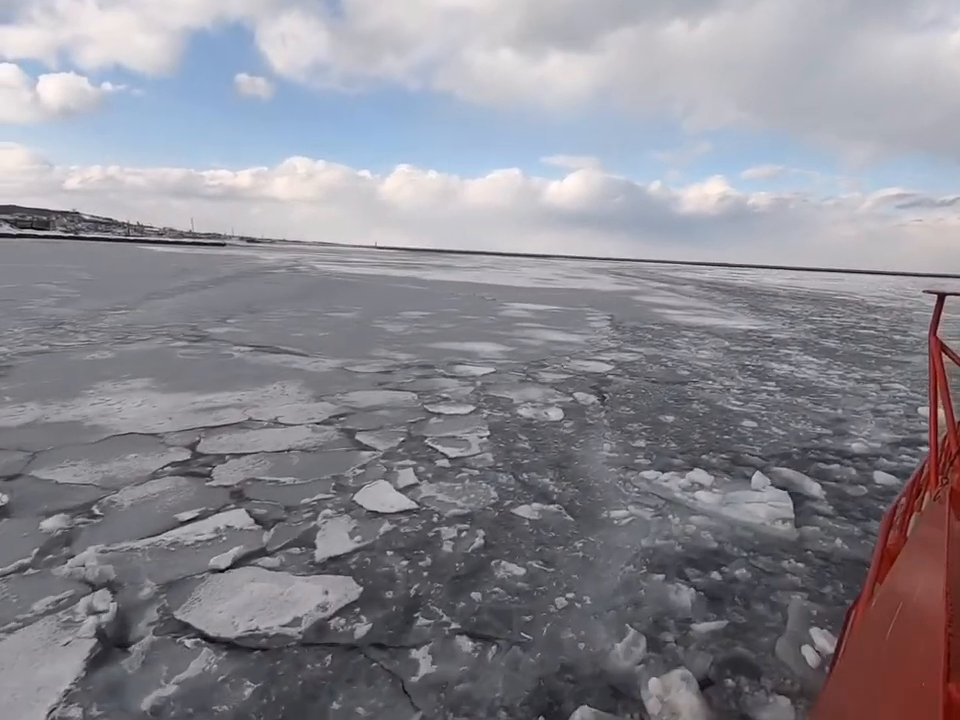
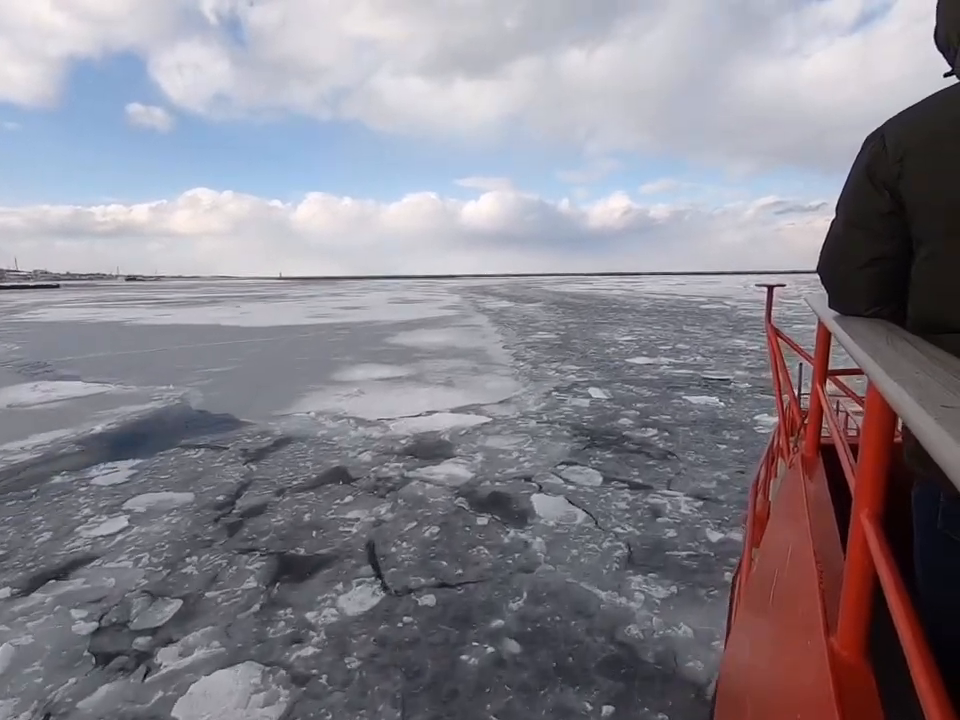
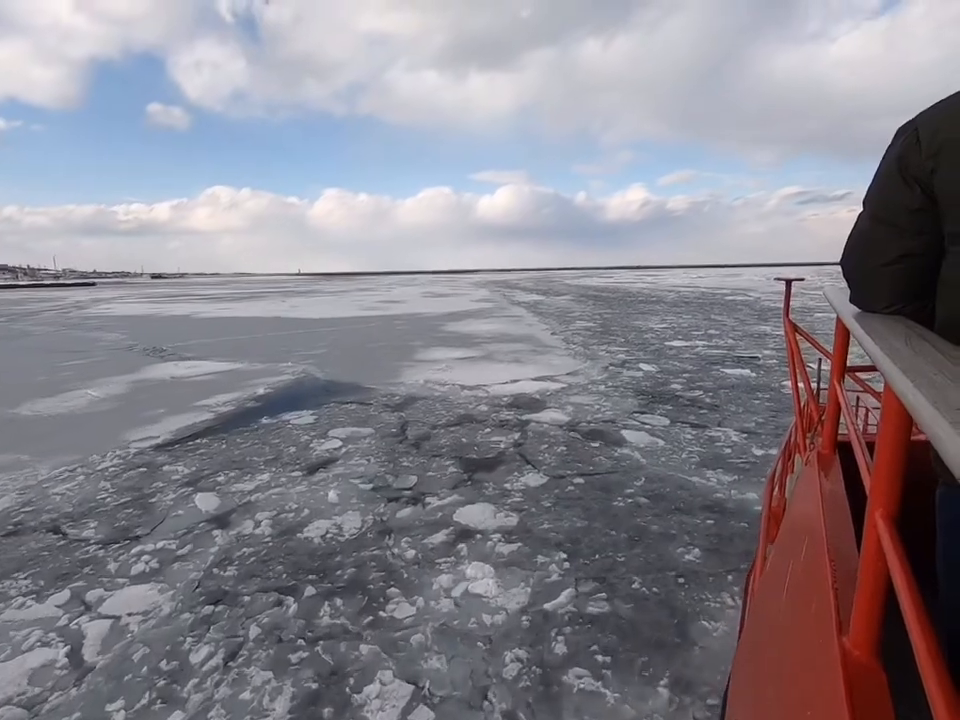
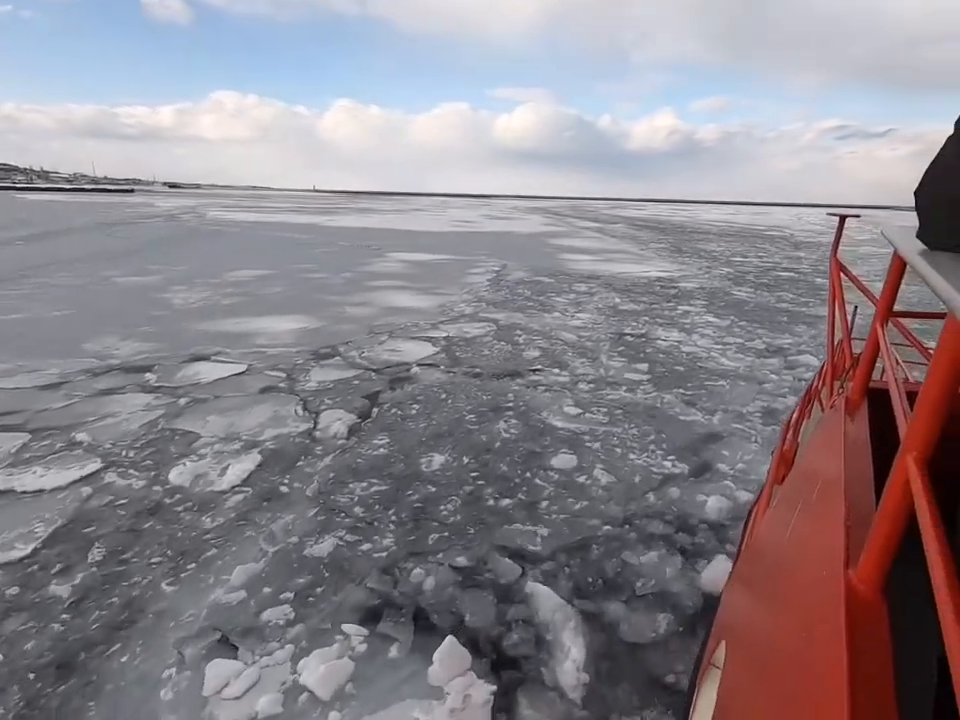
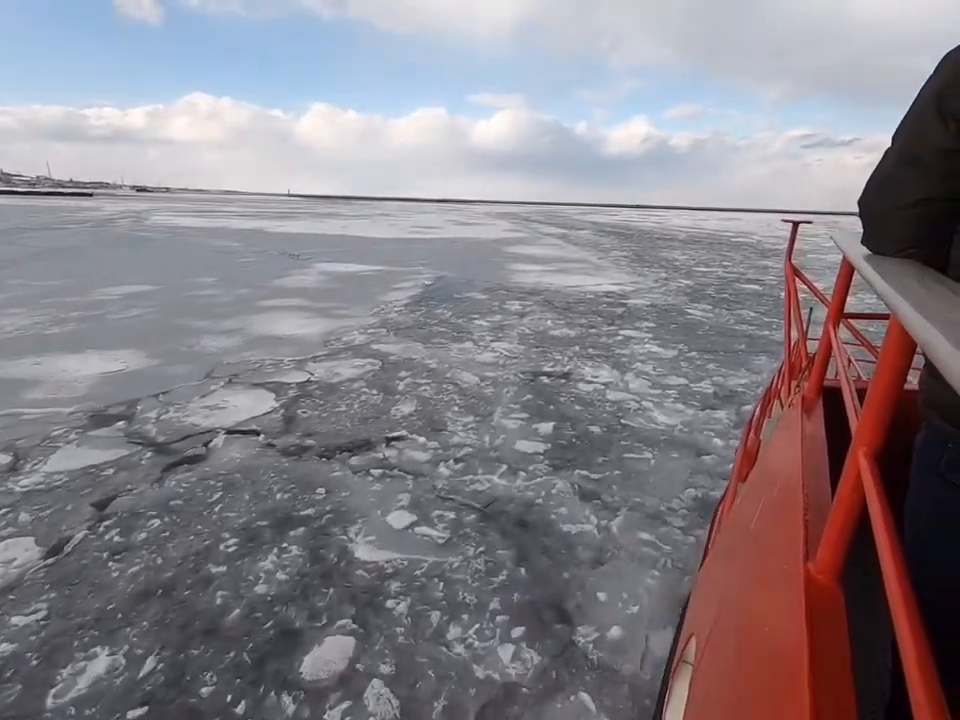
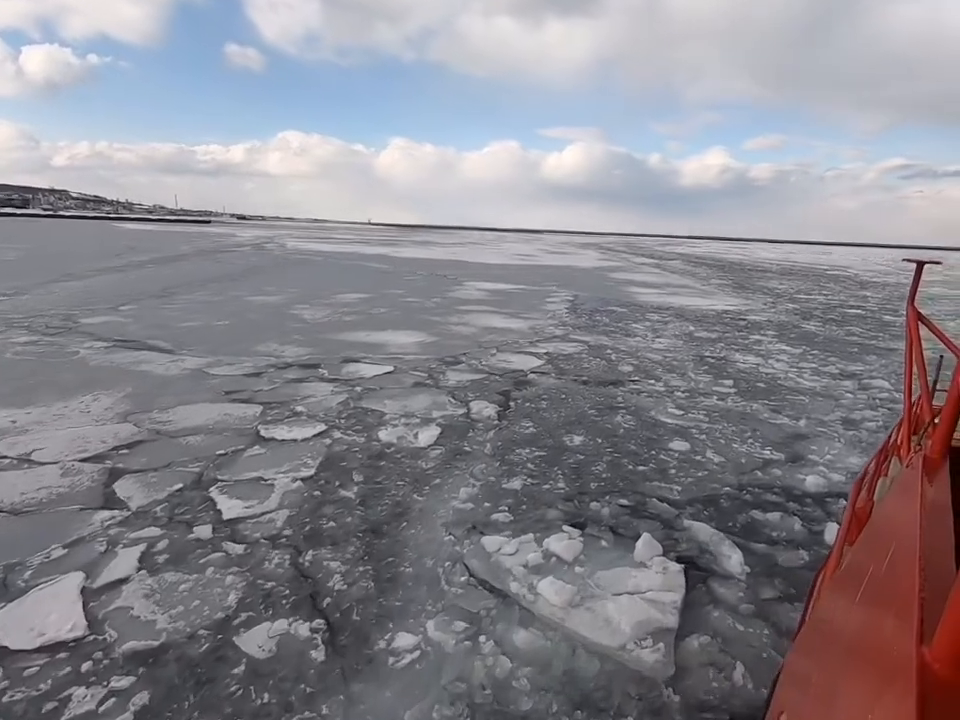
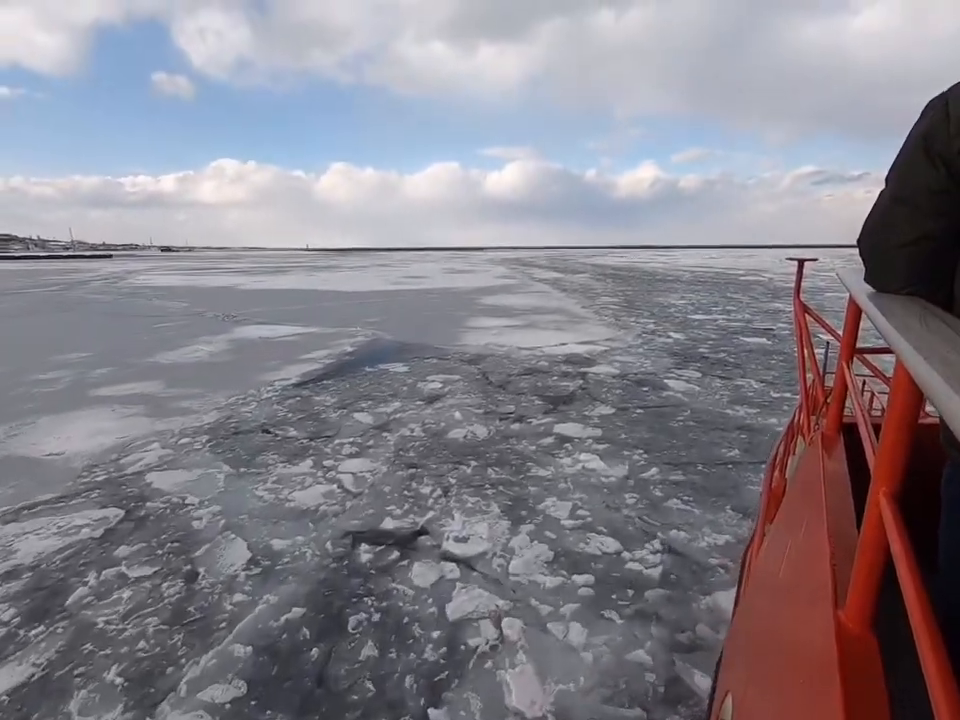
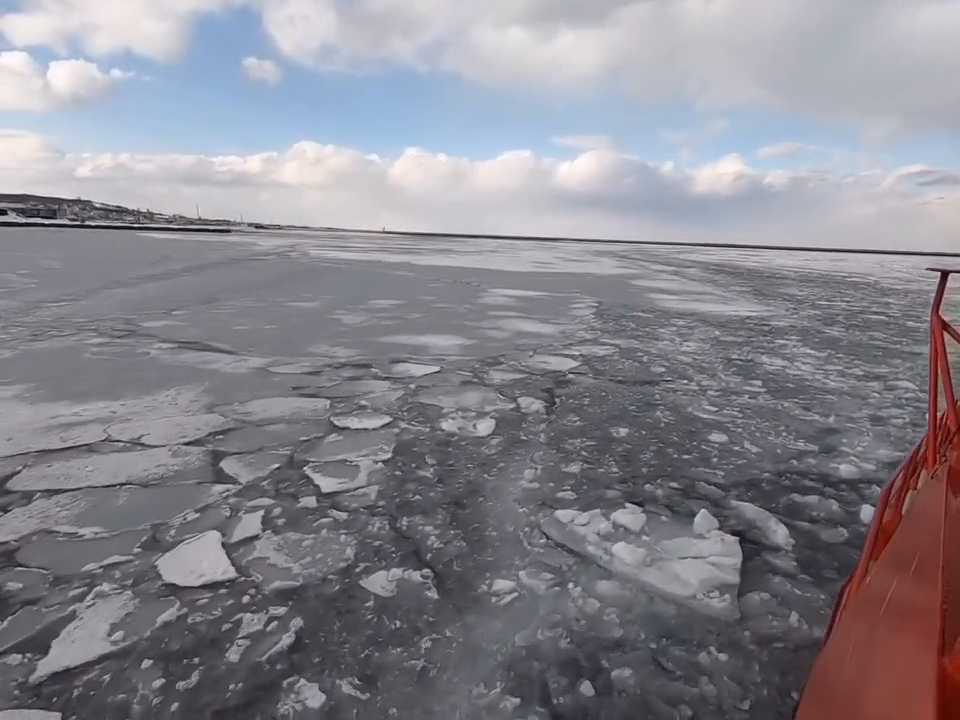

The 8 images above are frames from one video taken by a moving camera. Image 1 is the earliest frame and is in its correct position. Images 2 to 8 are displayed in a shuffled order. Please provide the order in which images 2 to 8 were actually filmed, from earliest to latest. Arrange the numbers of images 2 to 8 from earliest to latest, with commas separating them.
8, 6, 4, 5, 7, 3, 2
